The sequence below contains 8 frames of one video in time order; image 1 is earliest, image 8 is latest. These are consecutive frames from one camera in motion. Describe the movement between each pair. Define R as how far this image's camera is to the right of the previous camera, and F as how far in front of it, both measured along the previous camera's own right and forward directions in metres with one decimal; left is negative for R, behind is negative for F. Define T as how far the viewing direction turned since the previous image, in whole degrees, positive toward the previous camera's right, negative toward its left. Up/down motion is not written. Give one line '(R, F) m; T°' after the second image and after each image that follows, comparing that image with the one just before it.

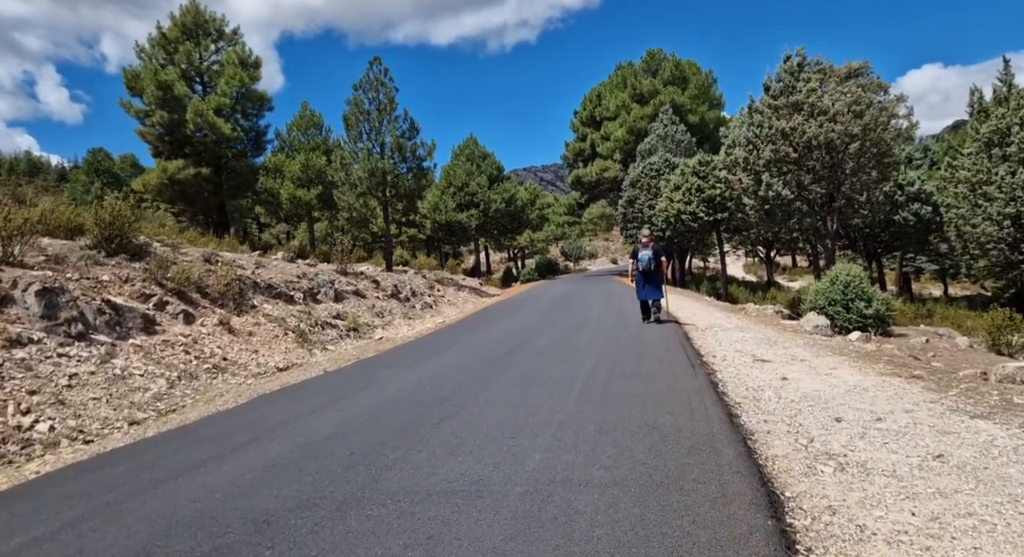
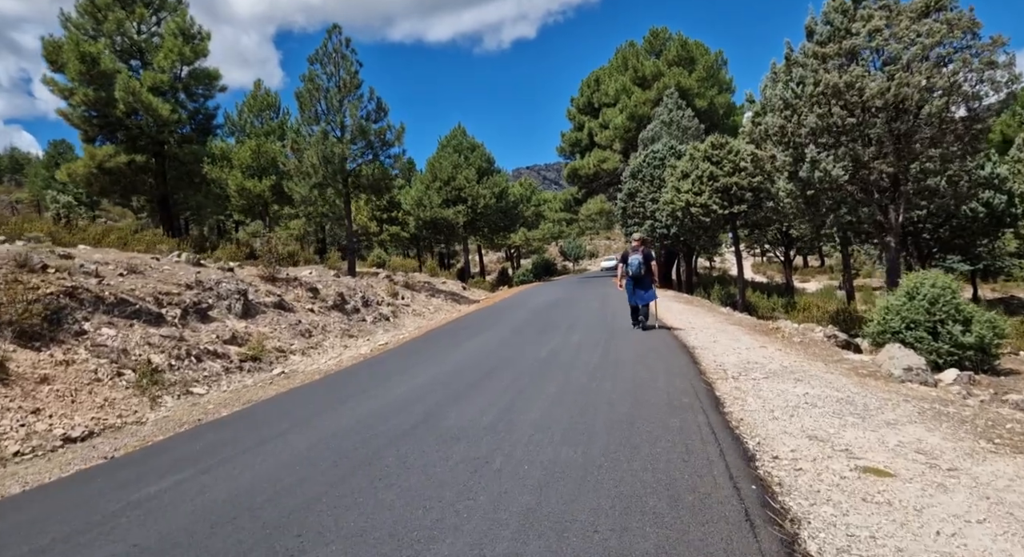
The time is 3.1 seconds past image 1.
(+0.9, +4.1) m; 0°
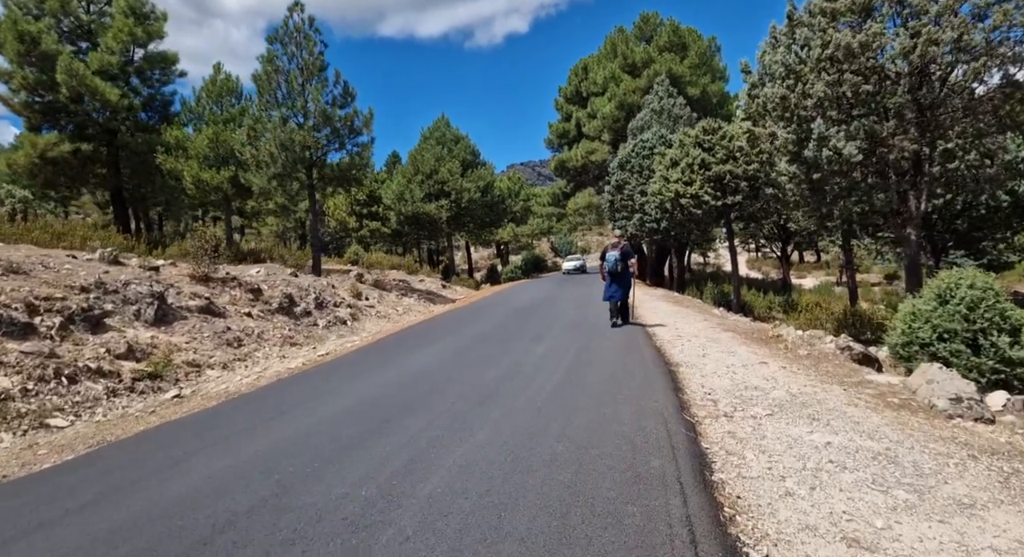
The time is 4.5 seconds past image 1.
(+0.7, +1.9) m; 0°
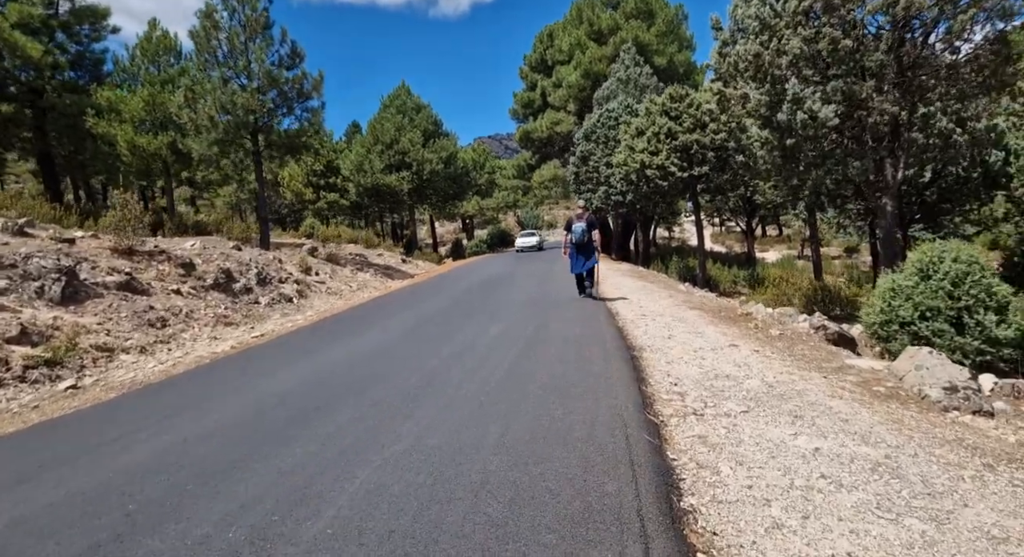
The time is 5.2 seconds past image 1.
(+0.3, +0.9) m; +3°
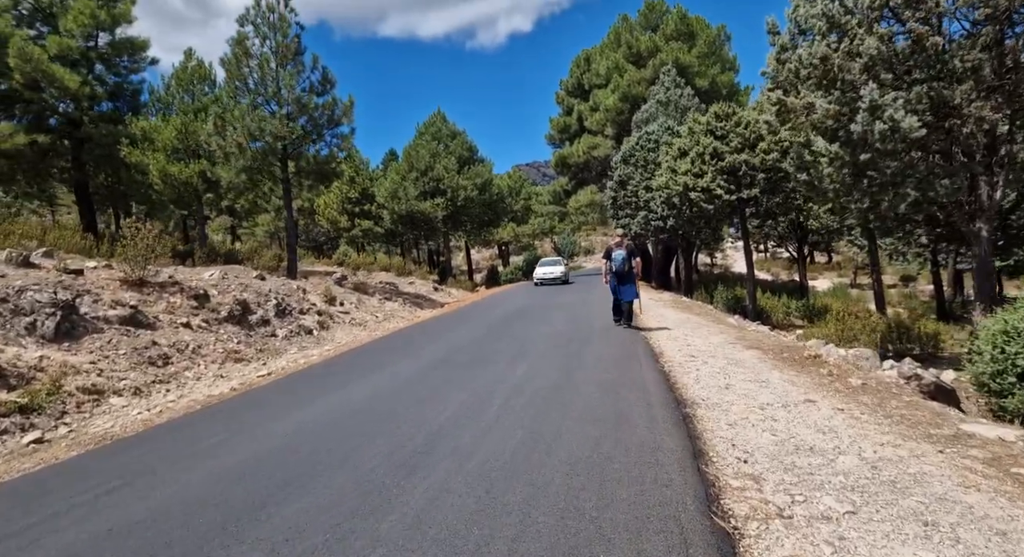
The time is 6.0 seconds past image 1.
(+0.1, +1.1) m; -3°
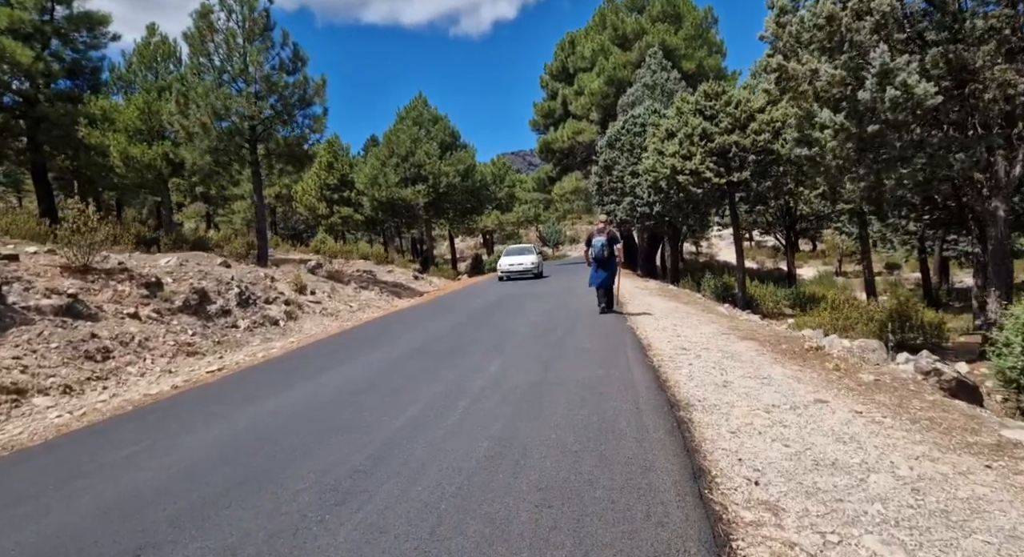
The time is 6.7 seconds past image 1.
(+0.2, +0.8) m; +1°
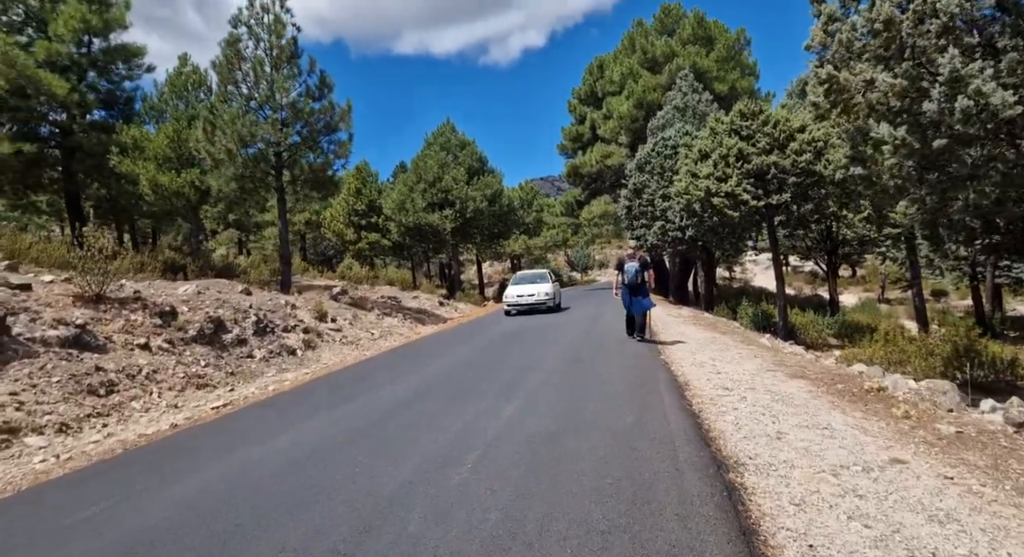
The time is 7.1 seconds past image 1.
(+0.1, +0.7) m; -3°
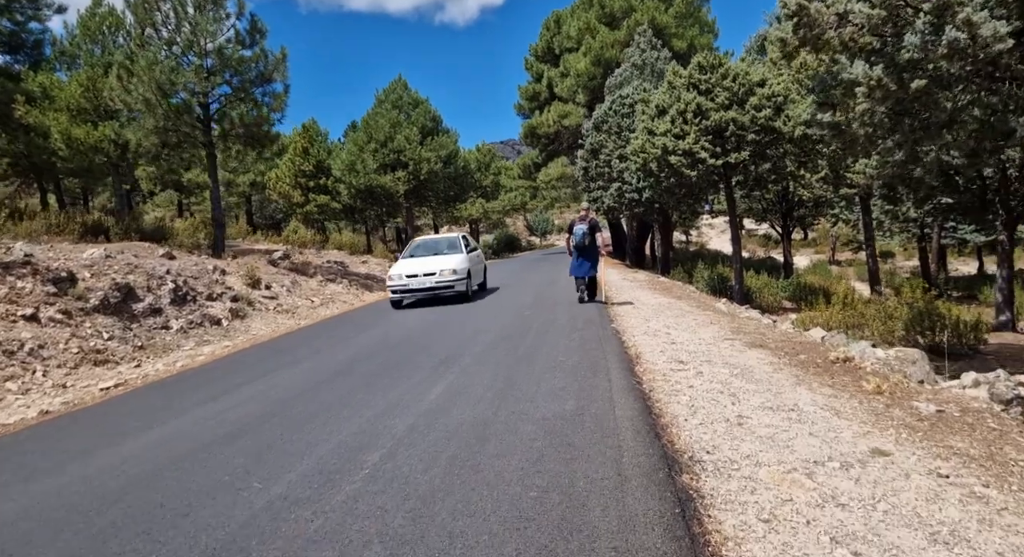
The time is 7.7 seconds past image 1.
(+0.3, +0.9) m; +4°
